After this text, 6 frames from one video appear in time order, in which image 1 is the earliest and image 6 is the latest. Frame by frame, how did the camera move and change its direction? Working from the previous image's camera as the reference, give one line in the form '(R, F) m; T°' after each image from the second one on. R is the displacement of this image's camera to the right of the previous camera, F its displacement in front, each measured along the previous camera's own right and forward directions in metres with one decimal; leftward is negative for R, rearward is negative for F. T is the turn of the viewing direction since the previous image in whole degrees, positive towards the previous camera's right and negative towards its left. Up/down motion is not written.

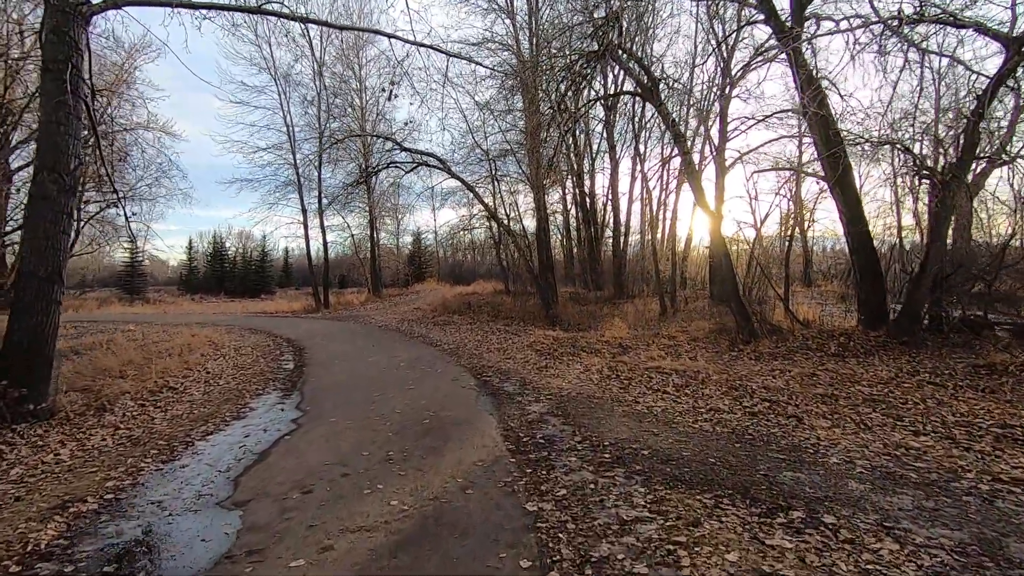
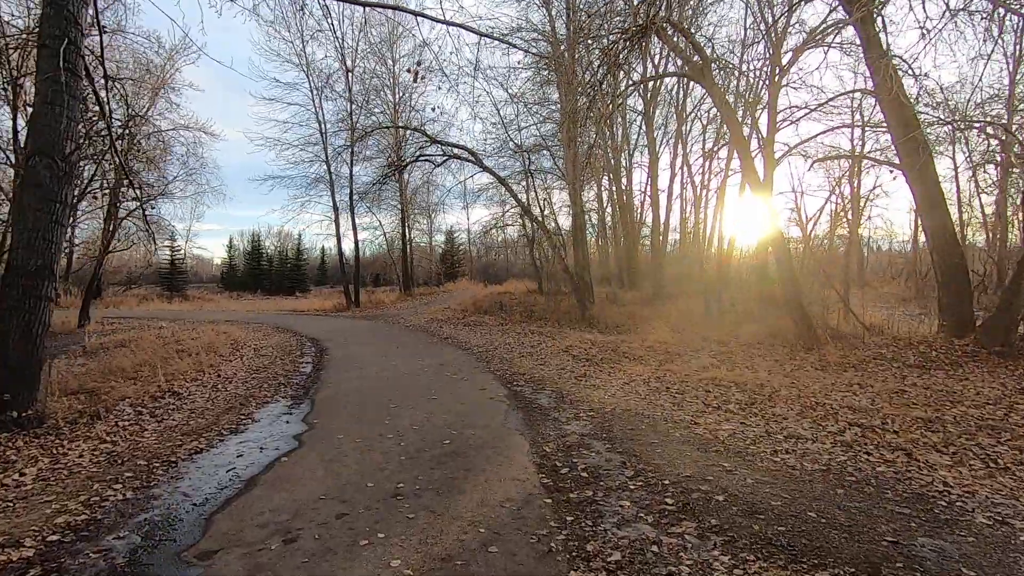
(0.0, +0.9) m; -4°
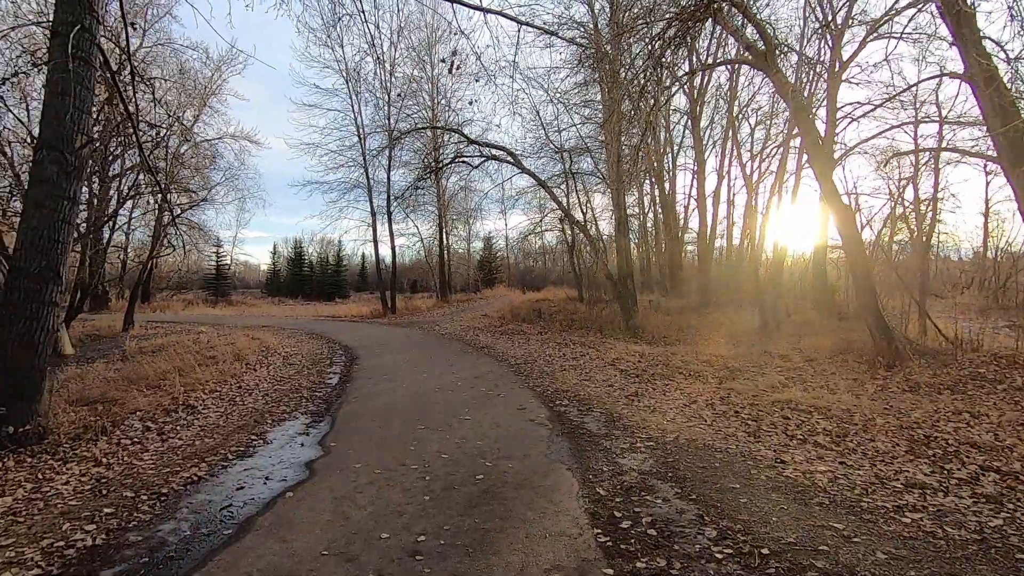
(-0.1, +0.8) m; -4°
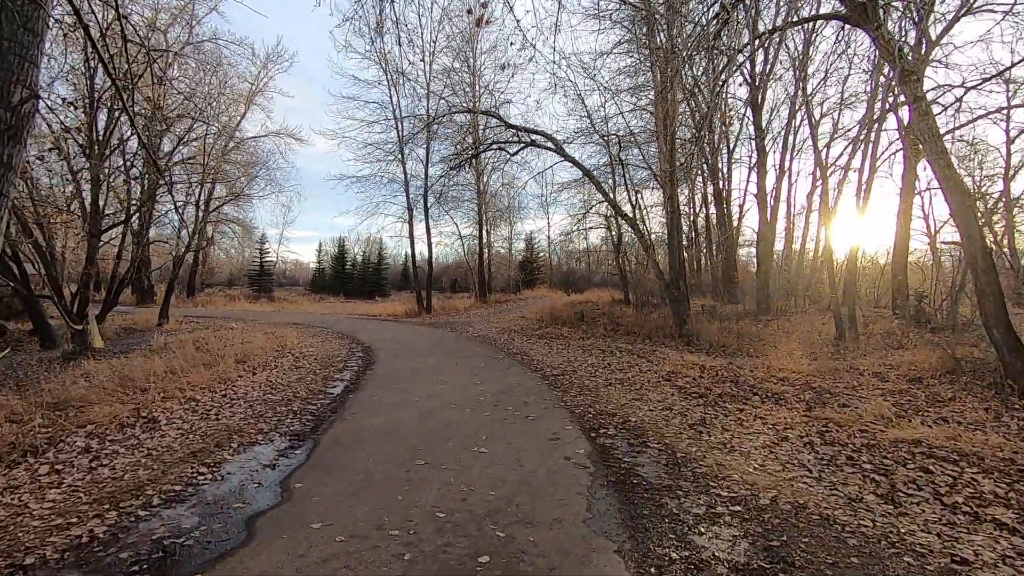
(+0.1, +1.5) m; -5°
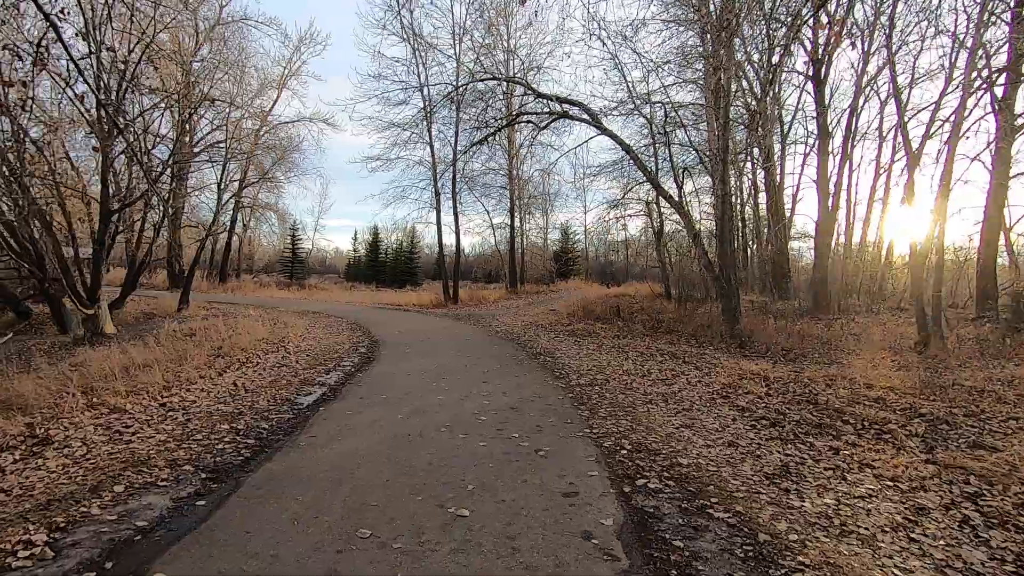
(+0.2, +1.6) m; -4°
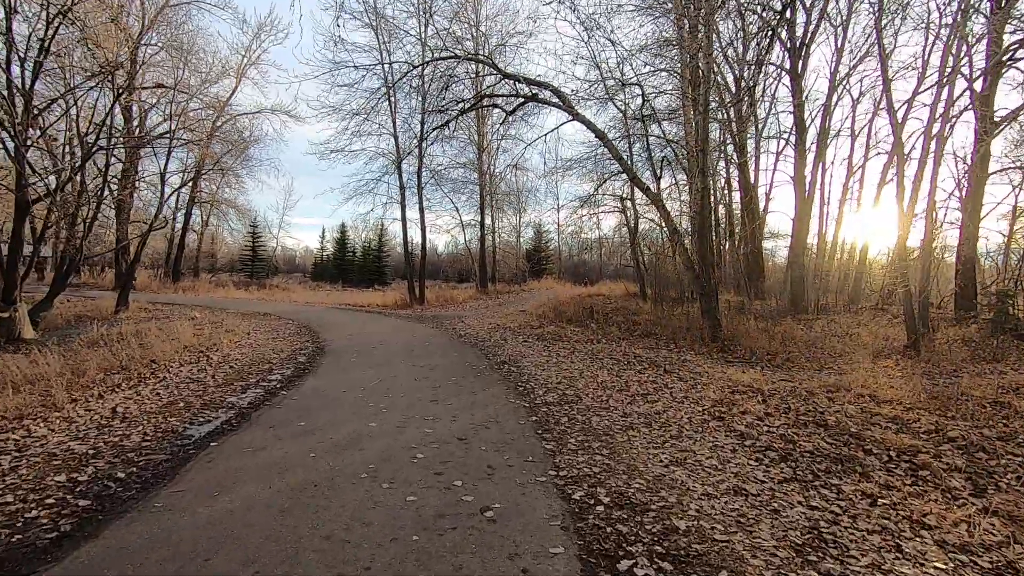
(+0.2, +1.1) m; +3°
